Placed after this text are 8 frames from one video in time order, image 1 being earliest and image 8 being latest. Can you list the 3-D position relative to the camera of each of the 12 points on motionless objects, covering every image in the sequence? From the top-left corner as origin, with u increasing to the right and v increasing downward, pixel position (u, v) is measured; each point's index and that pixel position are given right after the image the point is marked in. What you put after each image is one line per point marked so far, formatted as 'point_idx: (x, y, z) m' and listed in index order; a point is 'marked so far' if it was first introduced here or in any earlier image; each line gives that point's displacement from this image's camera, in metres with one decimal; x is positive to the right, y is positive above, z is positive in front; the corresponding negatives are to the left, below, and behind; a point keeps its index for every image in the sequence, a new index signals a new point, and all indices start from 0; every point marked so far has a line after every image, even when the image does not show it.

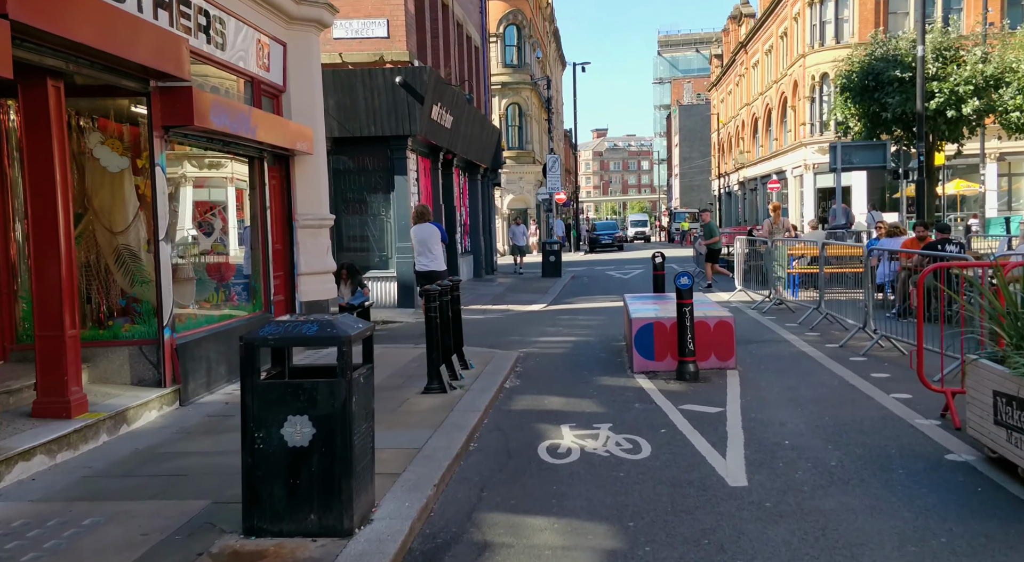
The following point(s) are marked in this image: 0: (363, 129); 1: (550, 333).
0: (-2.6, +2.6, +16.0) m
1: (+0.5, -0.7, +13.1) m
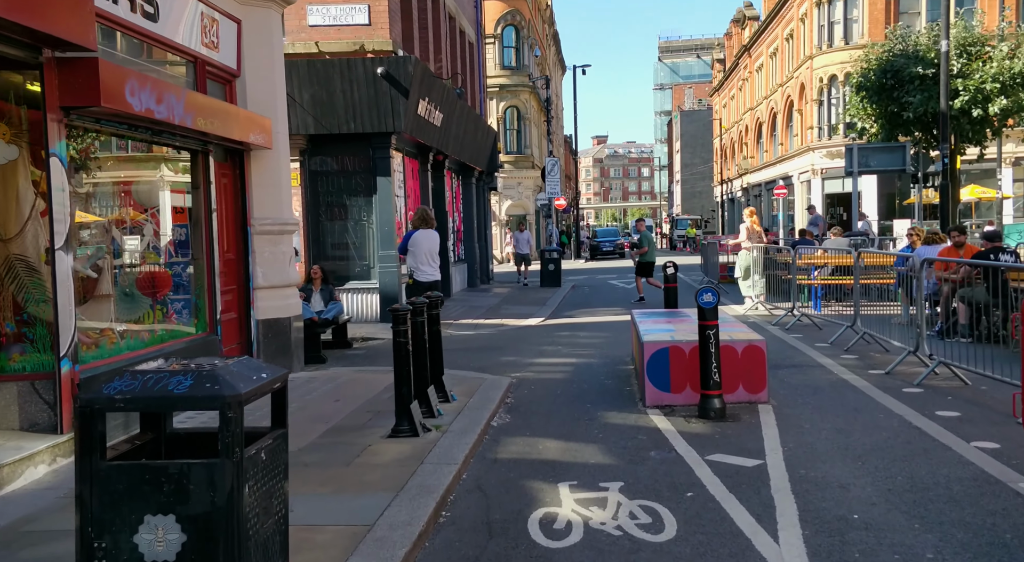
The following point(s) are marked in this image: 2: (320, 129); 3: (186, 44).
0: (-2.7, +2.4, +14.6) m
1: (+0.4, -0.9, +11.6) m
2: (-3.0, +2.4, +14.6) m
3: (-2.9, +2.1, +8.3) m
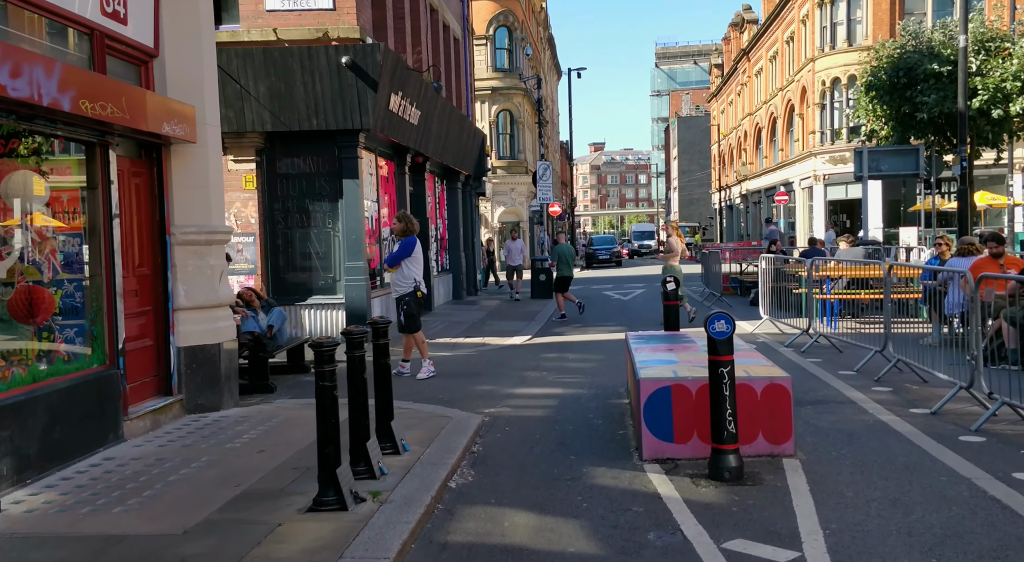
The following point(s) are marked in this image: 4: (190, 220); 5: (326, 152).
0: (-2.9, +2.2, +13.0) m
1: (+0.2, -1.1, +10.0) m
2: (-3.3, +2.2, +13.0) m
3: (-3.1, +1.9, +6.8) m
4: (-2.7, +0.5, +8.0) m
5: (-2.7, +1.8, +13.5) m
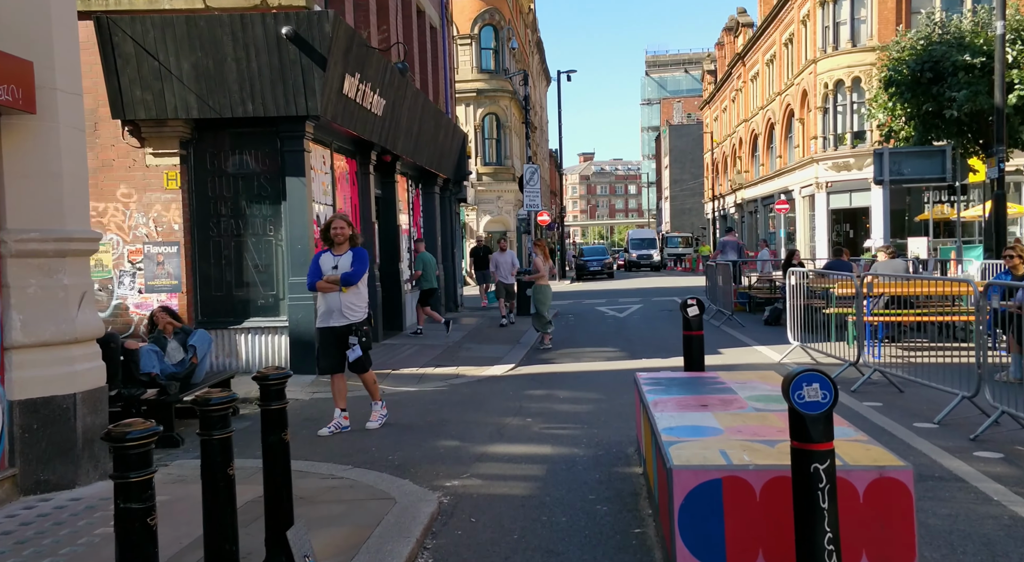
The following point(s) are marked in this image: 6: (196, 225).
0: (-3.2, +2.0, +10.8) m
1: (0.0, -1.3, +7.8) m
2: (-3.5, +1.9, +10.8) m
3: (-3.3, +1.8, +4.5) m
4: (-2.9, +0.4, +5.7) m
5: (-2.9, +1.6, +11.2) m
6: (-3.8, +0.7, +11.2) m
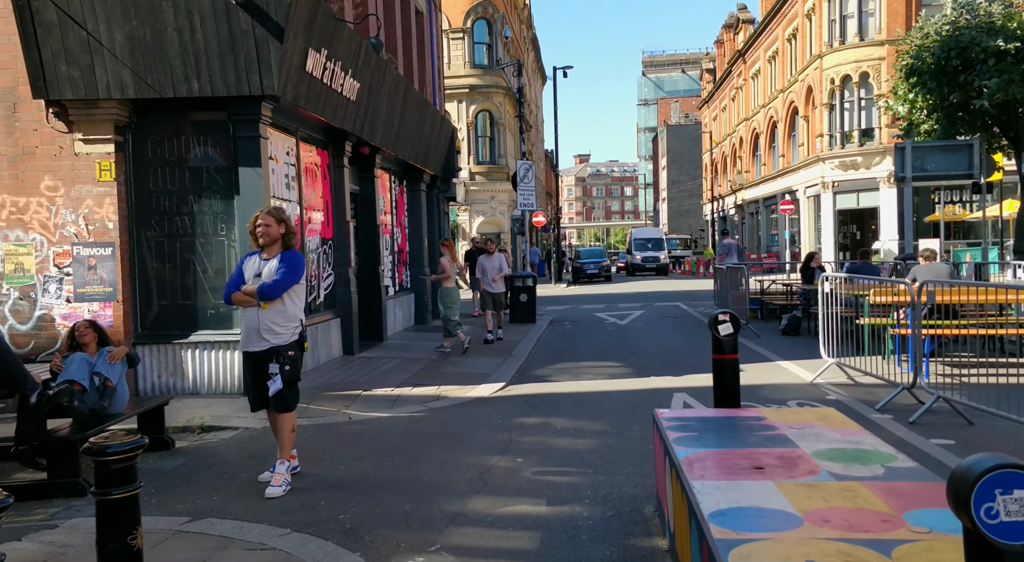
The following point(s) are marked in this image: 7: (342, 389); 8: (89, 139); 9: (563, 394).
0: (-3.3, +1.9, +9.2) m
1: (-0.1, -1.3, +6.2) m
2: (-3.6, +1.9, +9.2) m
3: (-3.3, +1.7, +2.9) m
4: (-3.0, +0.3, +4.2) m
5: (-3.0, +1.6, +9.7) m
6: (-3.9, +0.6, +9.7) m
7: (-1.8, -1.2, +10.1) m
8: (-4.2, +1.4, +9.4) m
9: (+0.5, -1.2, +9.8) m
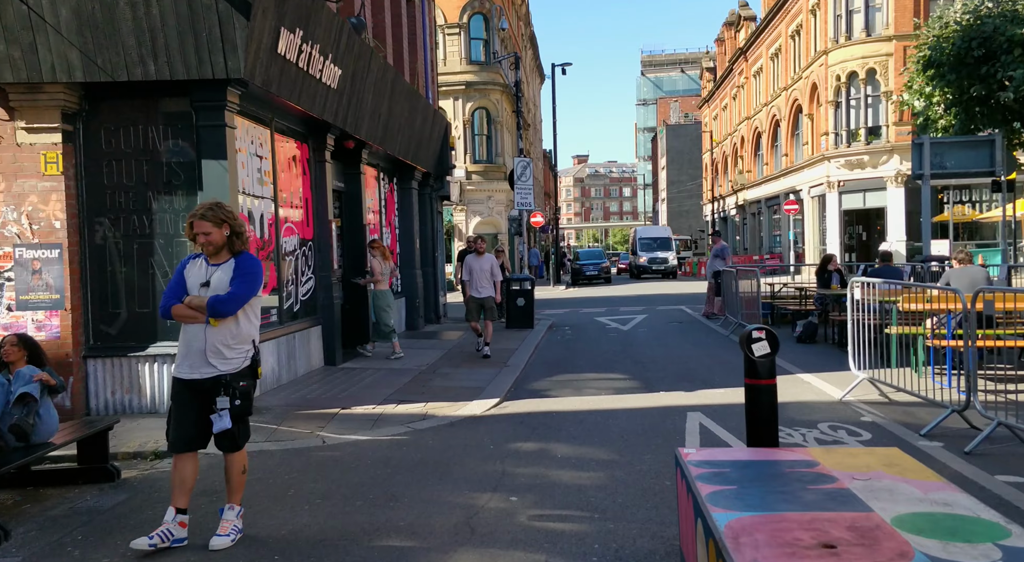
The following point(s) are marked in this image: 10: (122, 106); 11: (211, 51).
0: (-3.3, +1.9, +8.2) m
1: (-0.1, -1.4, +5.2) m
2: (-3.7, +1.8, +8.2) m
3: (-3.4, +1.7, +1.9) m
4: (-3.0, +0.3, +3.2) m
5: (-3.1, +1.5, +8.7) m
6: (-3.9, +0.6, +8.7) m
7: (-1.9, -1.2, +9.1) m
8: (-4.3, +1.4, +8.4) m
9: (+0.5, -1.2, +8.8) m
10: (-3.6, +1.6, +8.7) m
11: (-2.6, +2.0, +8.2) m
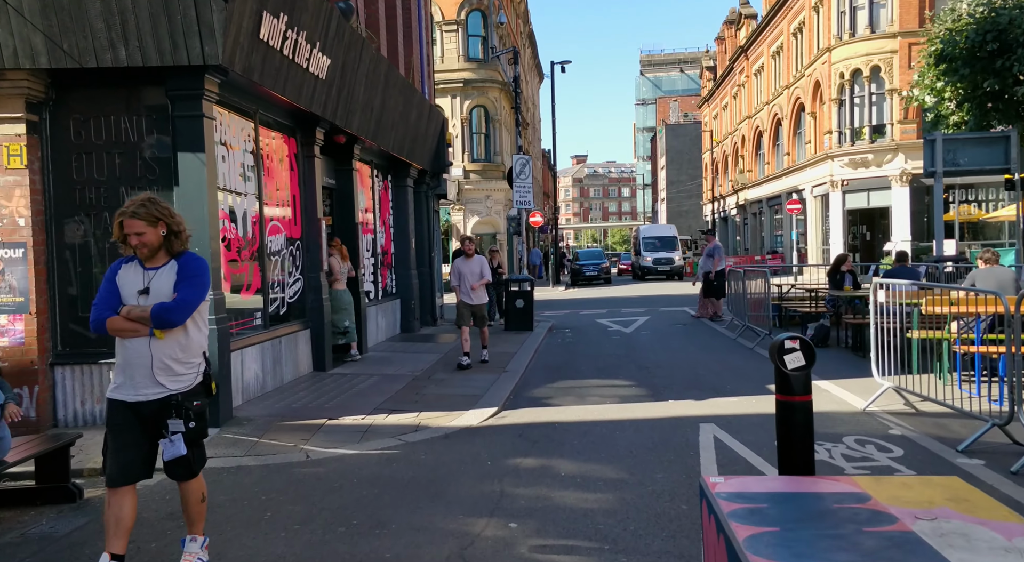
0: (-3.3, +1.9, +7.6) m
1: (-0.2, -1.4, +4.7) m
2: (-3.7, +1.8, +7.6) m
3: (-3.4, +1.7, +1.3) m
4: (-3.0, +0.2, +2.6) m
5: (-3.1, +1.5, +8.1) m
6: (-3.9, +0.5, +8.1) m
7: (-1.9, -1.2, +8.5) m
8: (-4.3, +1.3, +7.8) m
9: (+0.5, -1.2, +8.3) m
10: (-3.6, +1.6, +8.1) m
11: (-2.6, +2.0, +7.6) m
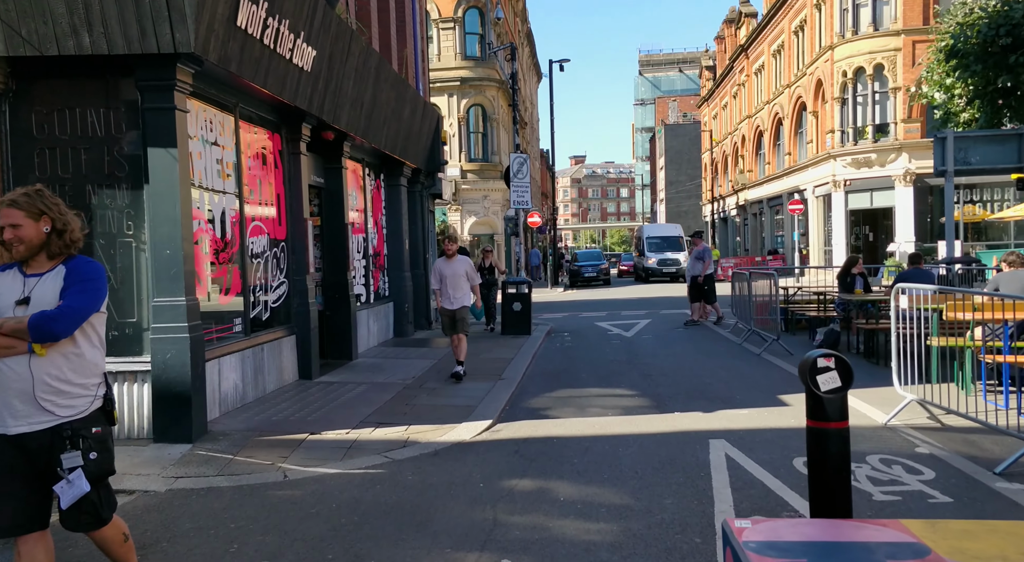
0: (-3.4, +1.8, +7.1) m
1: (-0.2, -1.4, +4.1) m
2: (-3.7, +1.8, +7.1) m
3: (-3.4, +1.6, +0.8) m
4: (-3.1, +0.2, +2.0) m
5: (-3.1, +1.4, +7.5) m
6: (-4.0, +0.5, +7.5) m
7: (-1.9, -1.3, +7.9) m
8: (-4.3, +1.3, +7.2) m
9: (+0.4, -1.3, +7.7) m
10: (-3.6, +1.6, +7.5) m
11: (-2.7, +2.0, +7.1) m
